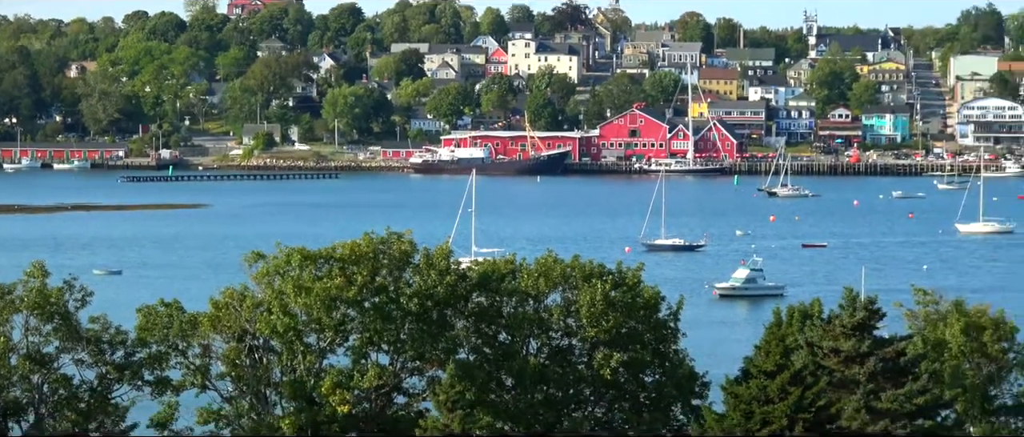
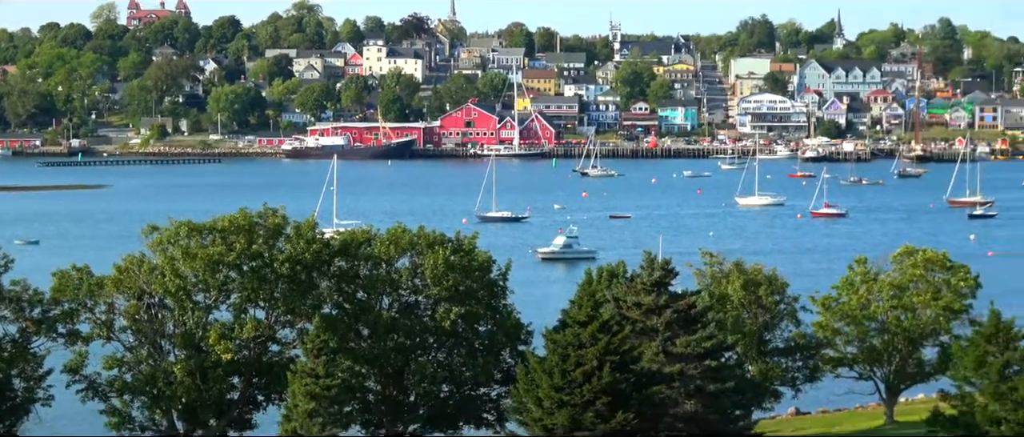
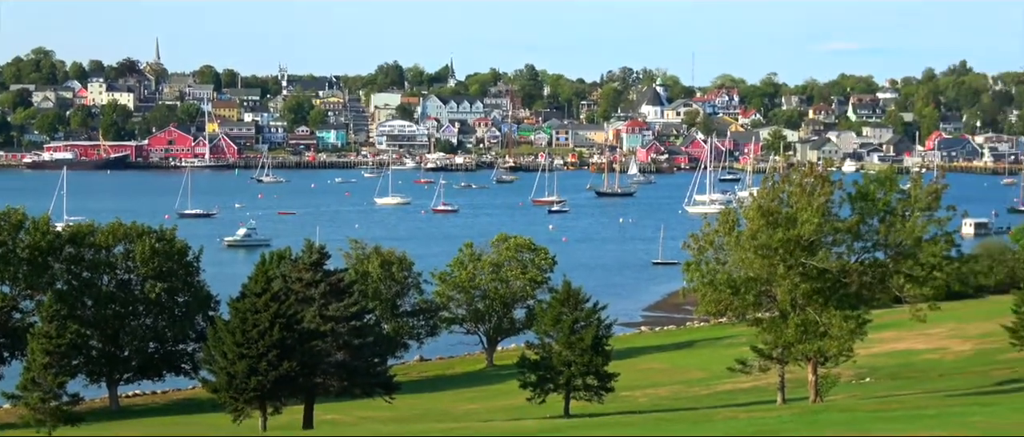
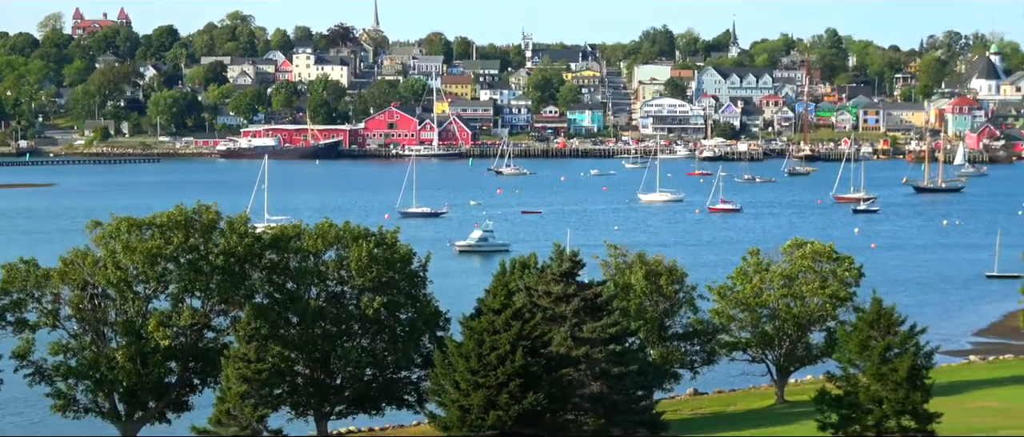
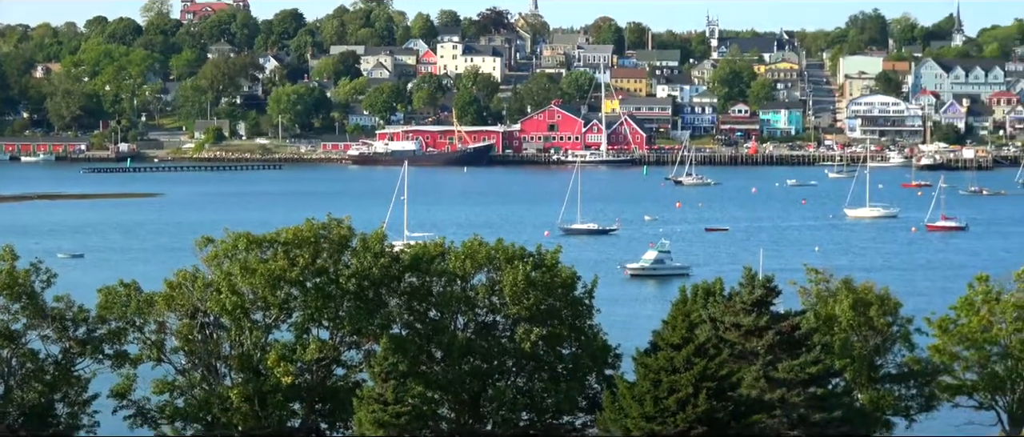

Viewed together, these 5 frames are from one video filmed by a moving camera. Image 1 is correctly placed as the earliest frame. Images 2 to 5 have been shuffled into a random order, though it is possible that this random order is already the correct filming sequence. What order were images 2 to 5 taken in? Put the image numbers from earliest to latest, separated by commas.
5, 2, 4, 3
